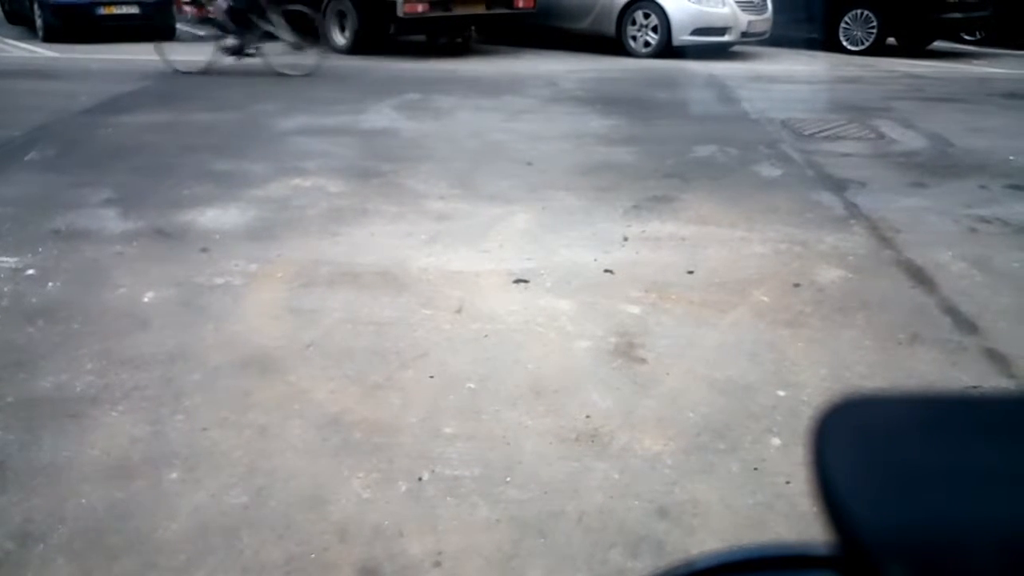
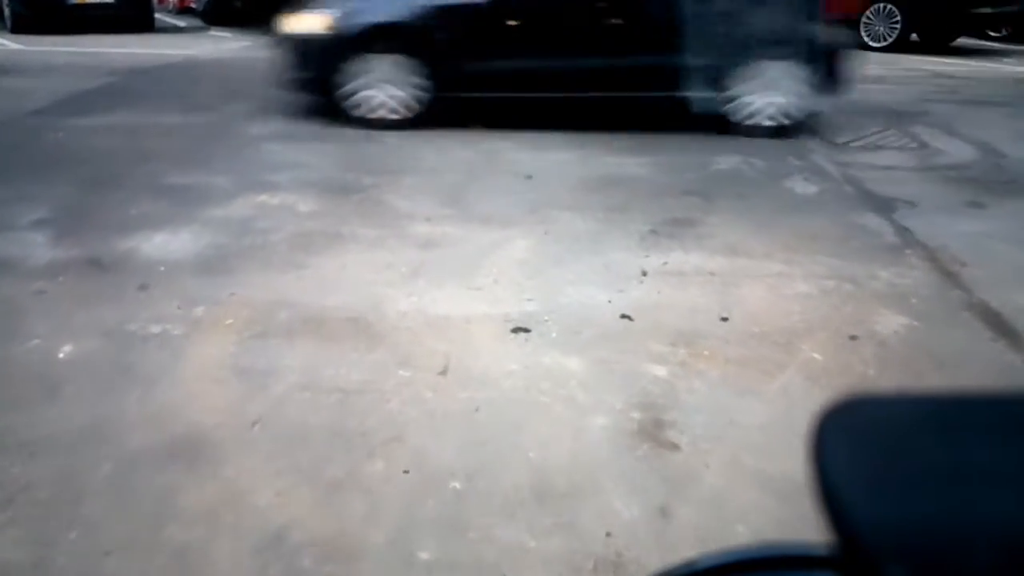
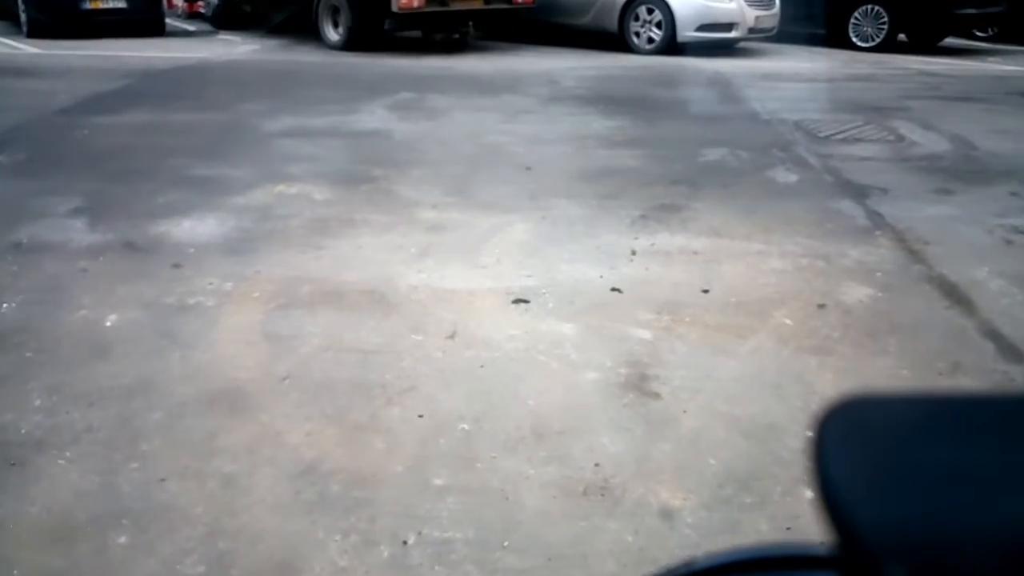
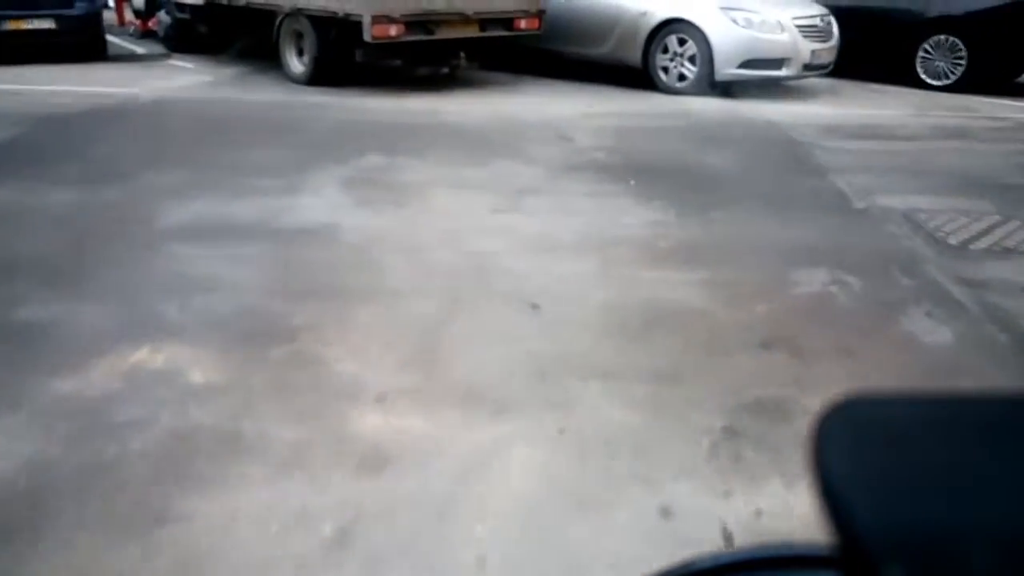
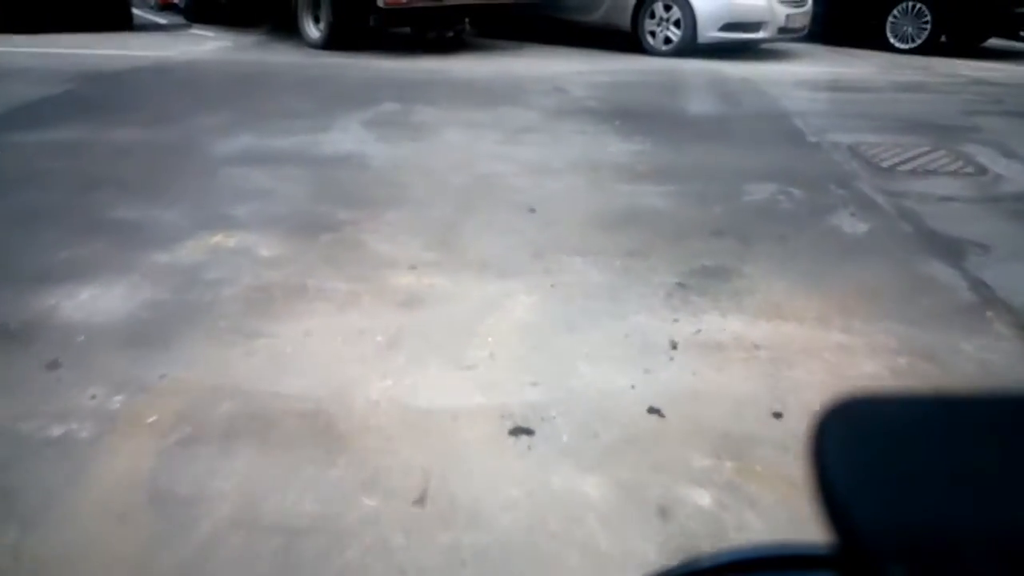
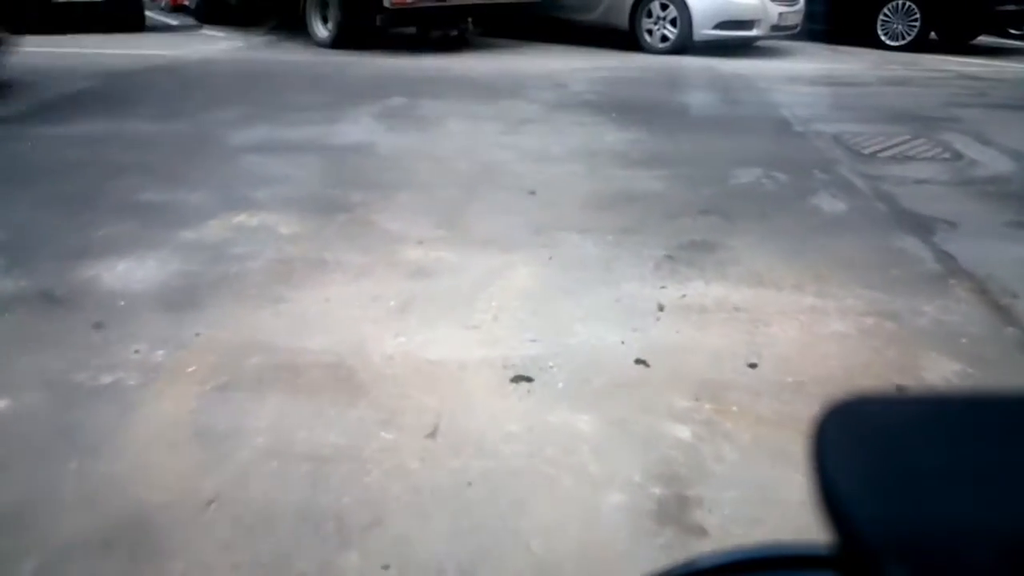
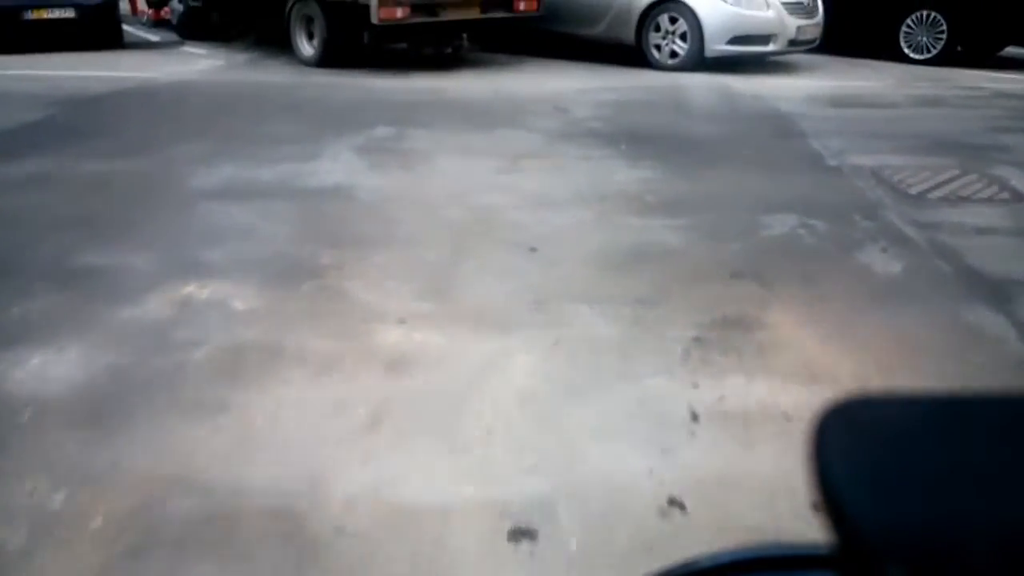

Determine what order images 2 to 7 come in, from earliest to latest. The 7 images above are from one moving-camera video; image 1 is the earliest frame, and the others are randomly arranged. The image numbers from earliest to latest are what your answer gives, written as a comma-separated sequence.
3, 2, 6, 5, 7, 4
